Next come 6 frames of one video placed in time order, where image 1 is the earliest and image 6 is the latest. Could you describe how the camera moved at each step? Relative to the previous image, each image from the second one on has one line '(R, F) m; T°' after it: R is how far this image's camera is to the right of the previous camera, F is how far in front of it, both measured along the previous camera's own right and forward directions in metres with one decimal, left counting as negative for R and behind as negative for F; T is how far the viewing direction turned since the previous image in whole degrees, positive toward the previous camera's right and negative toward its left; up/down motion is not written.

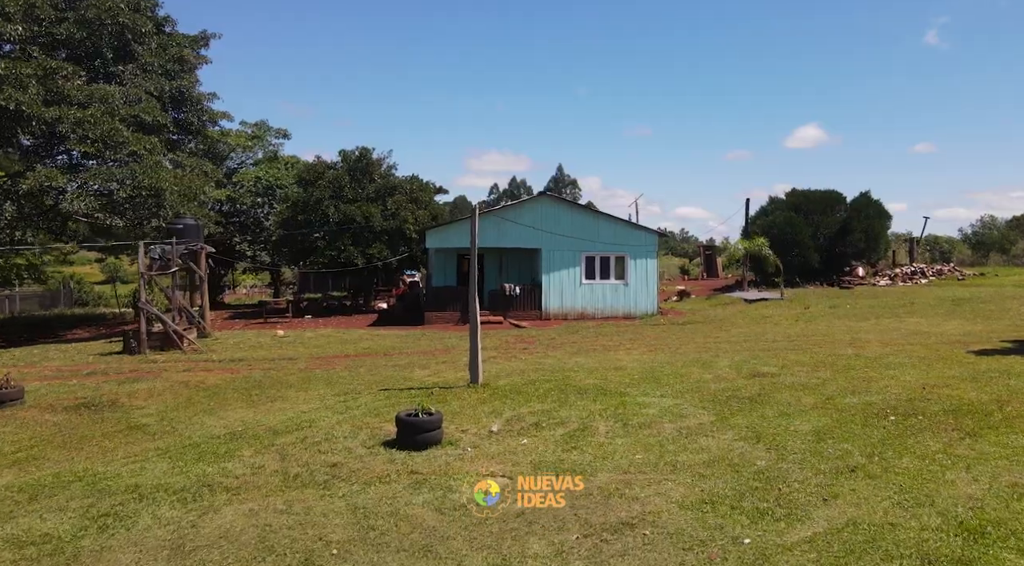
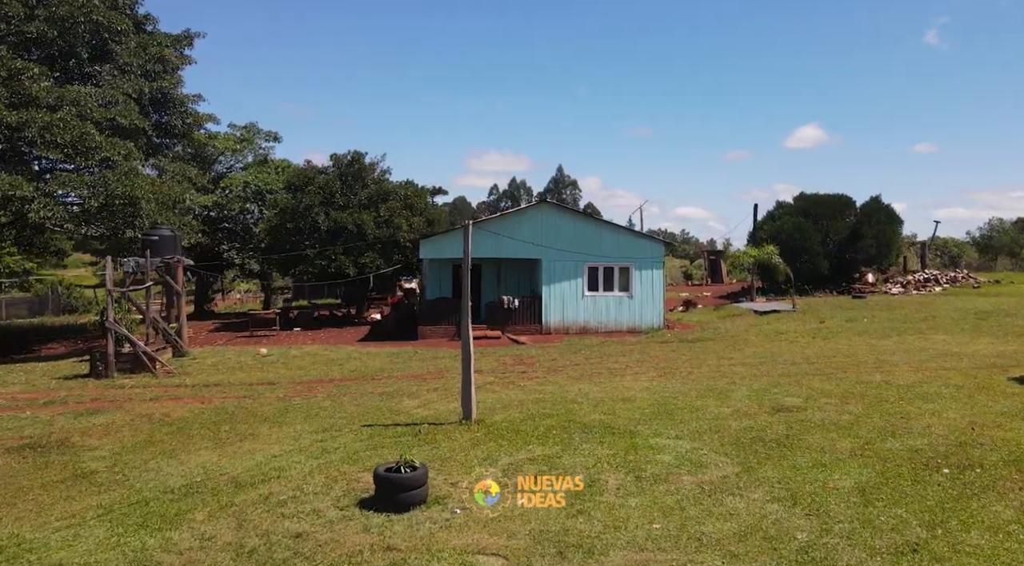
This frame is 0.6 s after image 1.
(0.0, +1.3) m; 0°
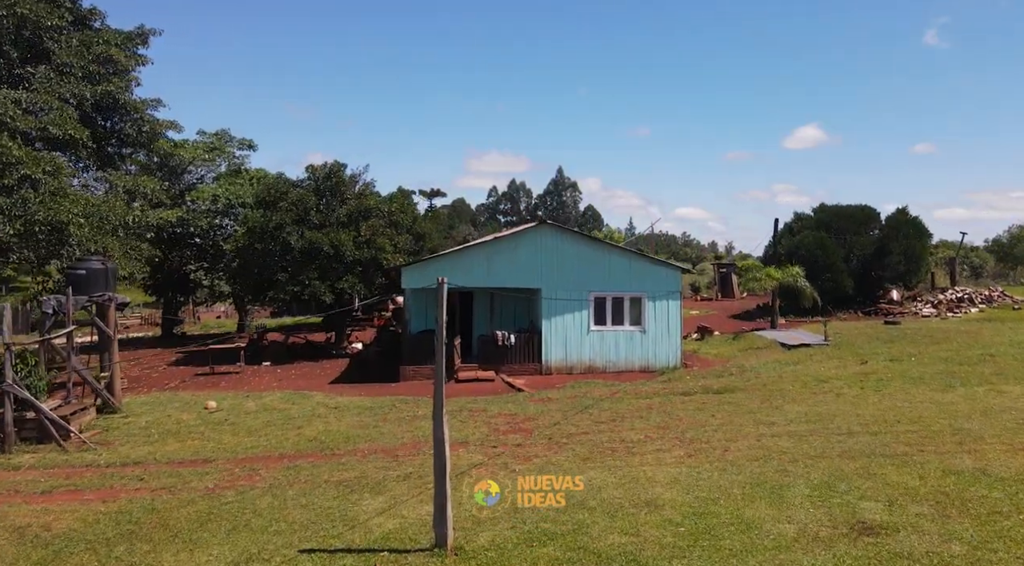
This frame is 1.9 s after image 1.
(+0.1, +3.1) m; 0°
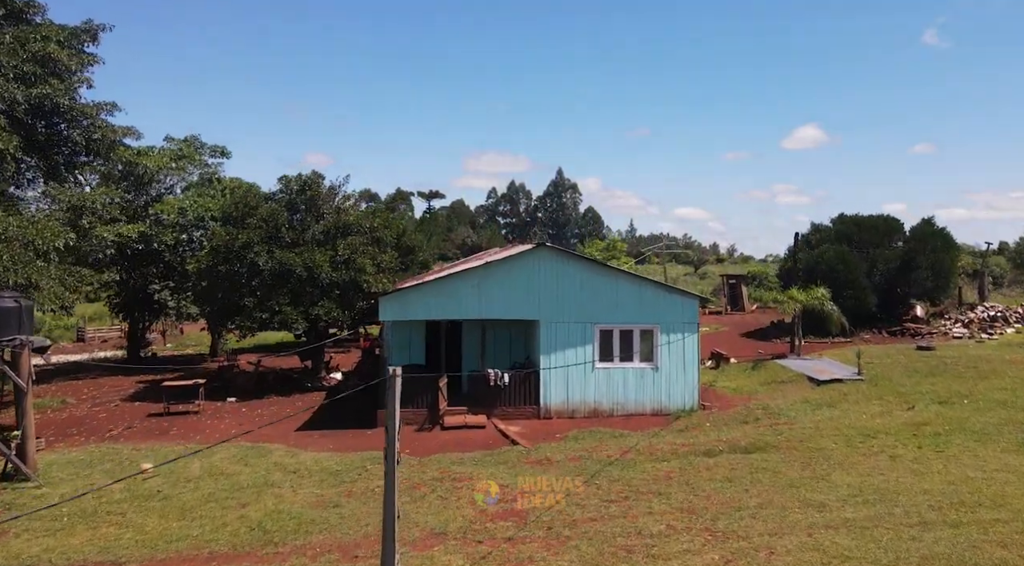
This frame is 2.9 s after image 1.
(+0.1, +2.7) m; 0°
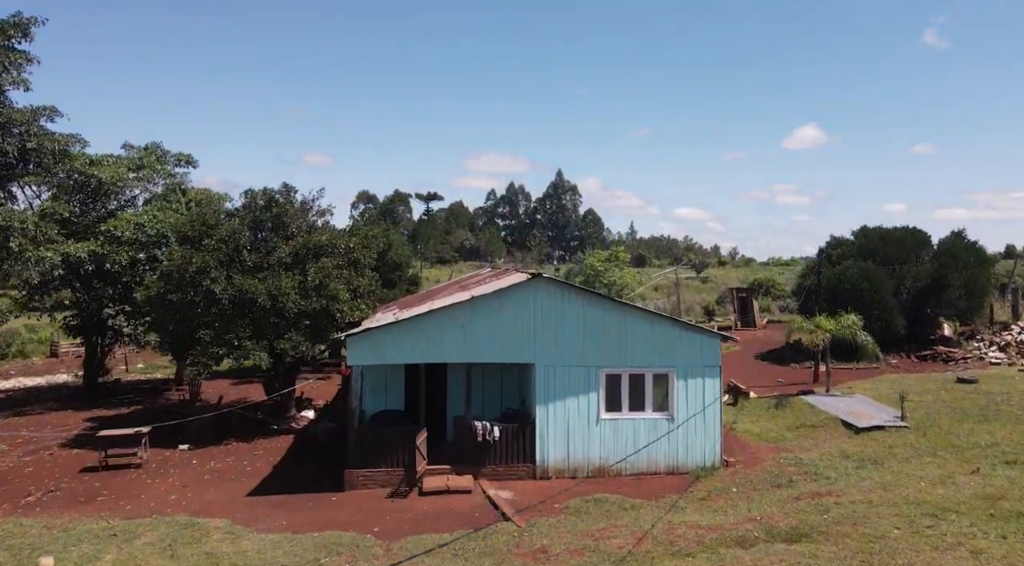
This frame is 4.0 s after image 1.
(+0.2, +2.8) m; 0°
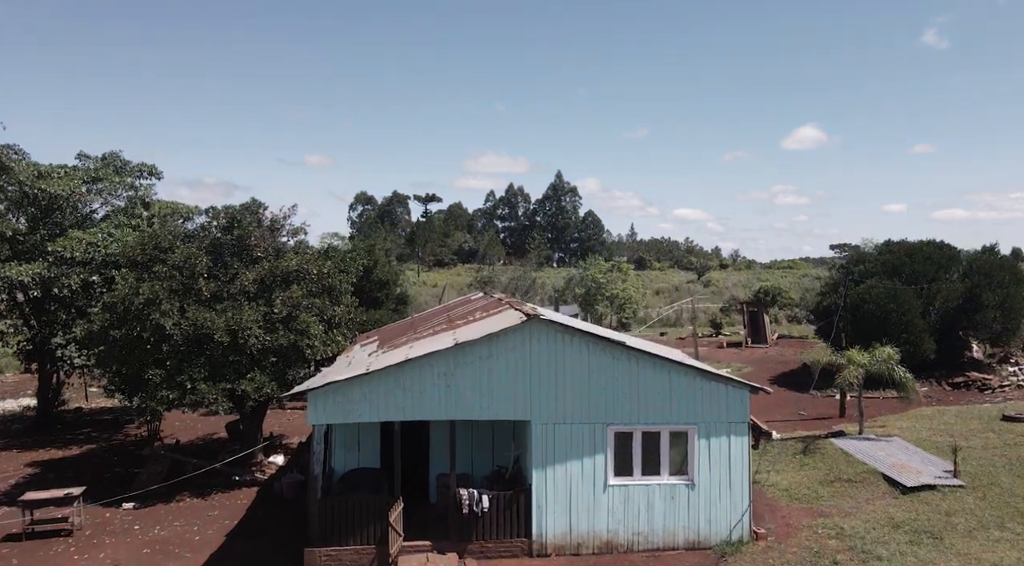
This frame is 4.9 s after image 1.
(+0.1, +2.5) m; 0°
